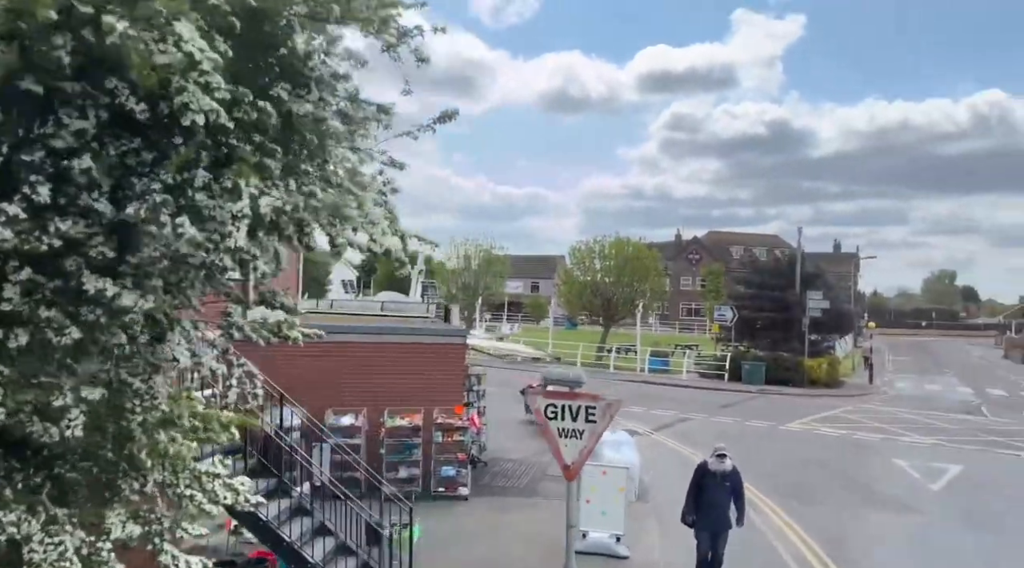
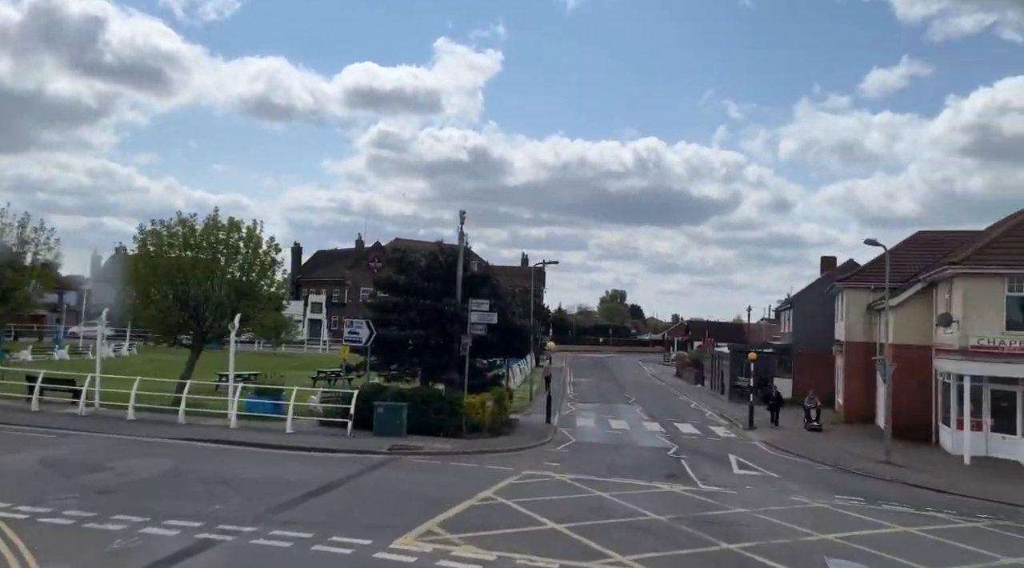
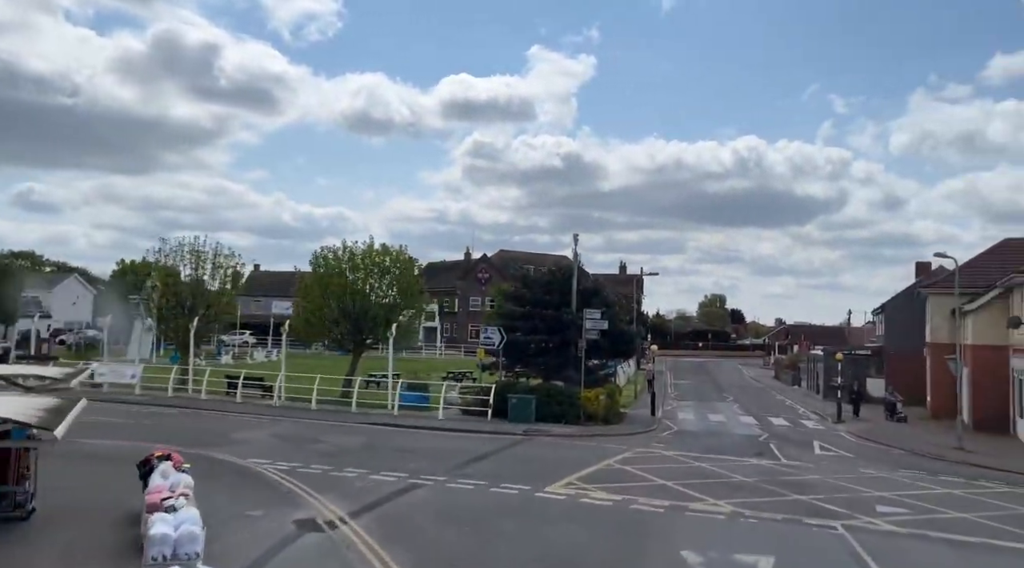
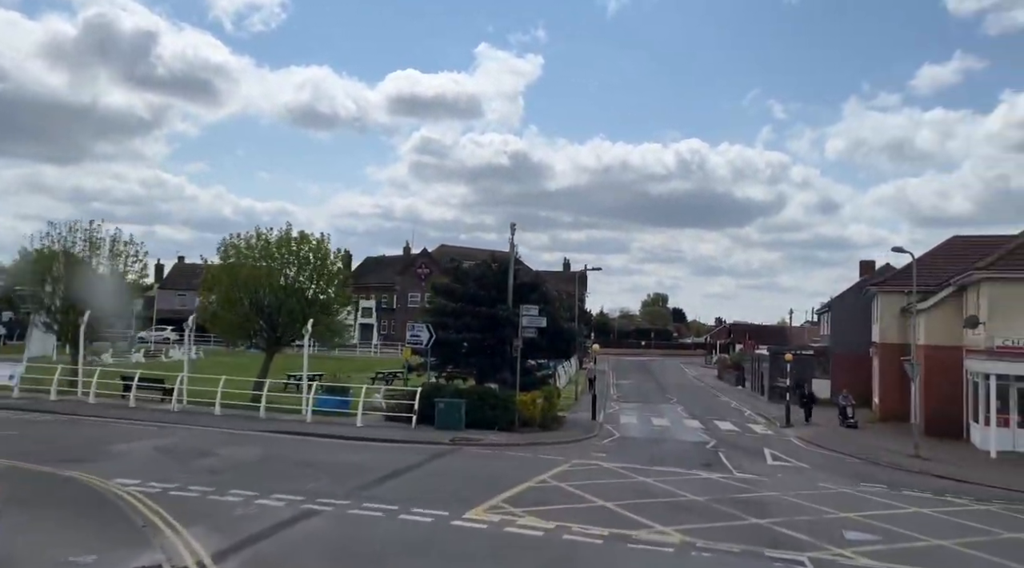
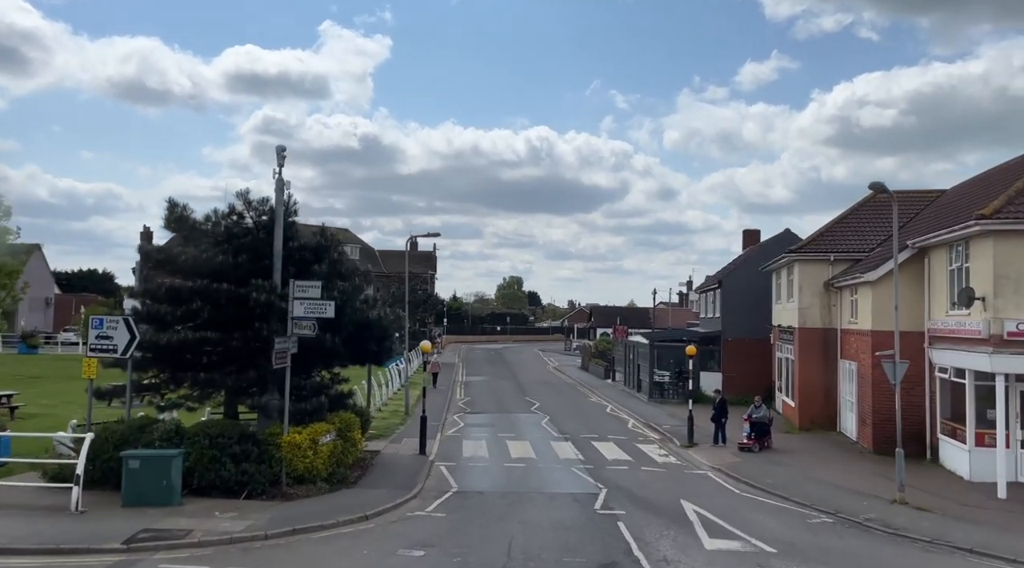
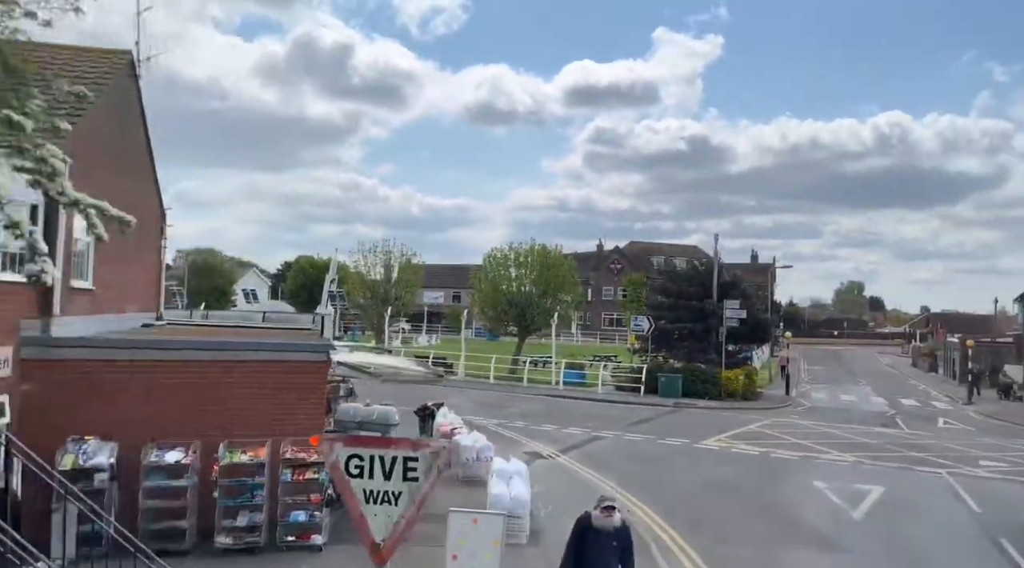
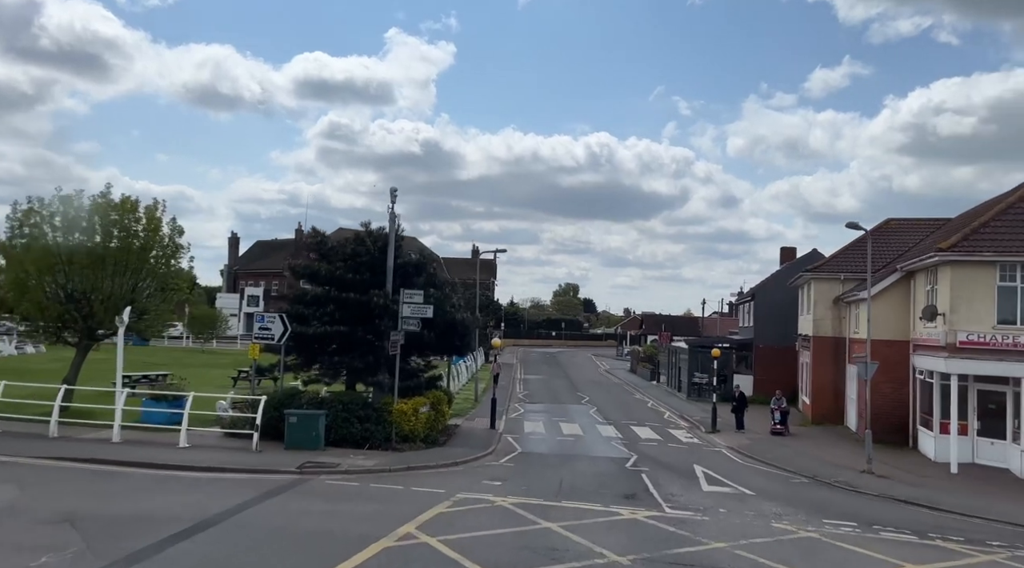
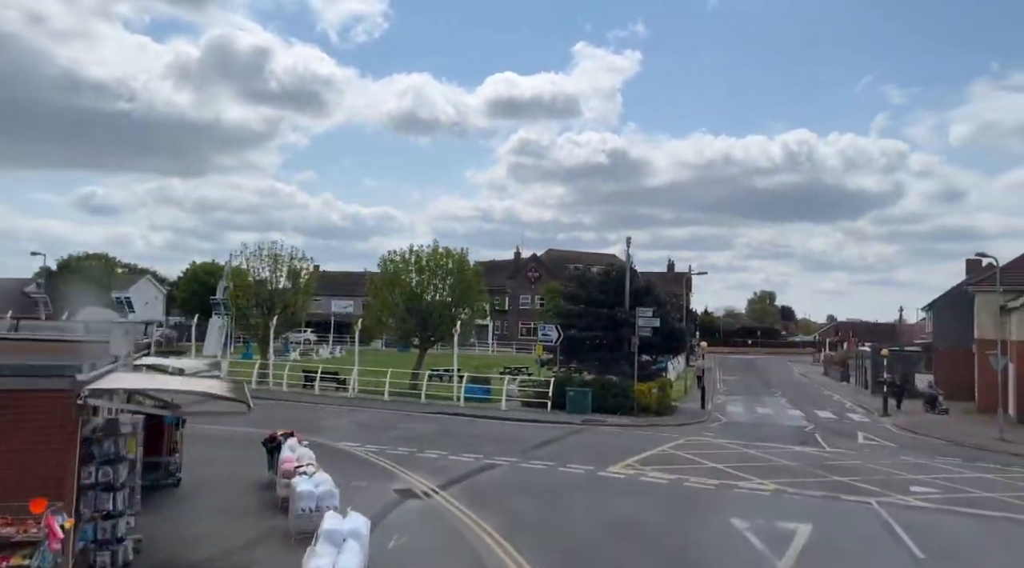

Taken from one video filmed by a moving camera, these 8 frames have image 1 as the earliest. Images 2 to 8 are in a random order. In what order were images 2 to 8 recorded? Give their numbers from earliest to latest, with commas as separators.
6, 8, 3, 4, 2, 7, 5
